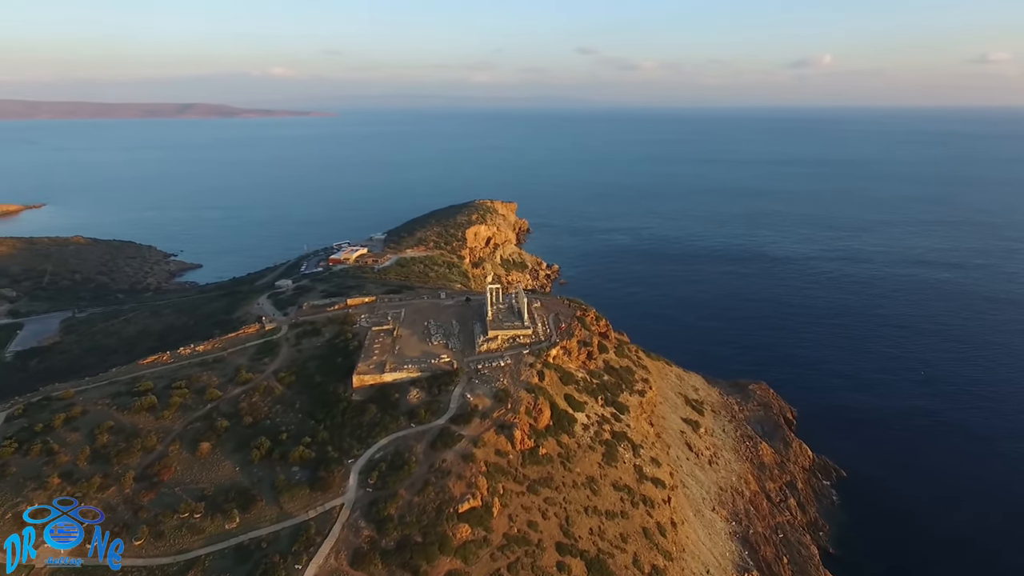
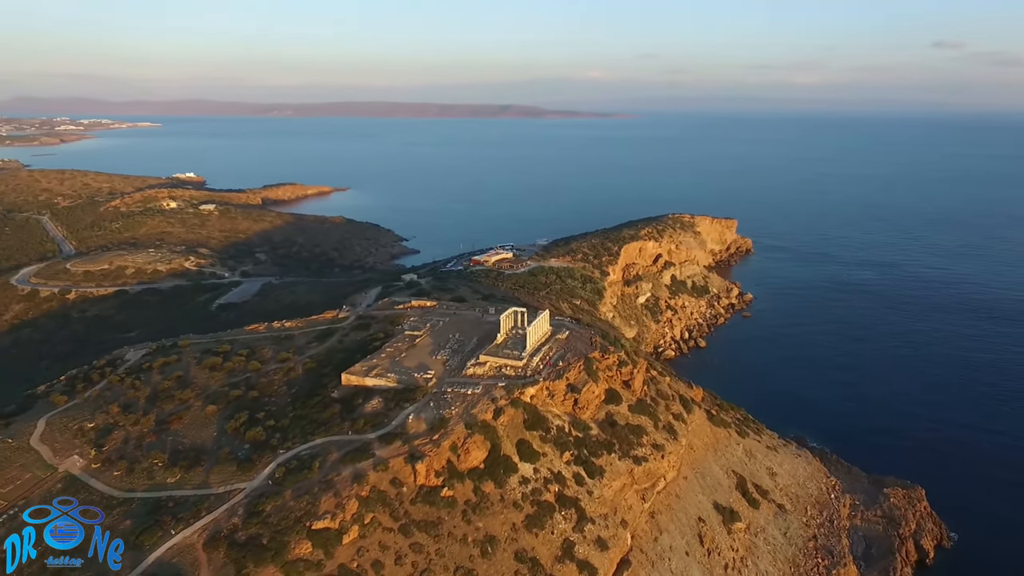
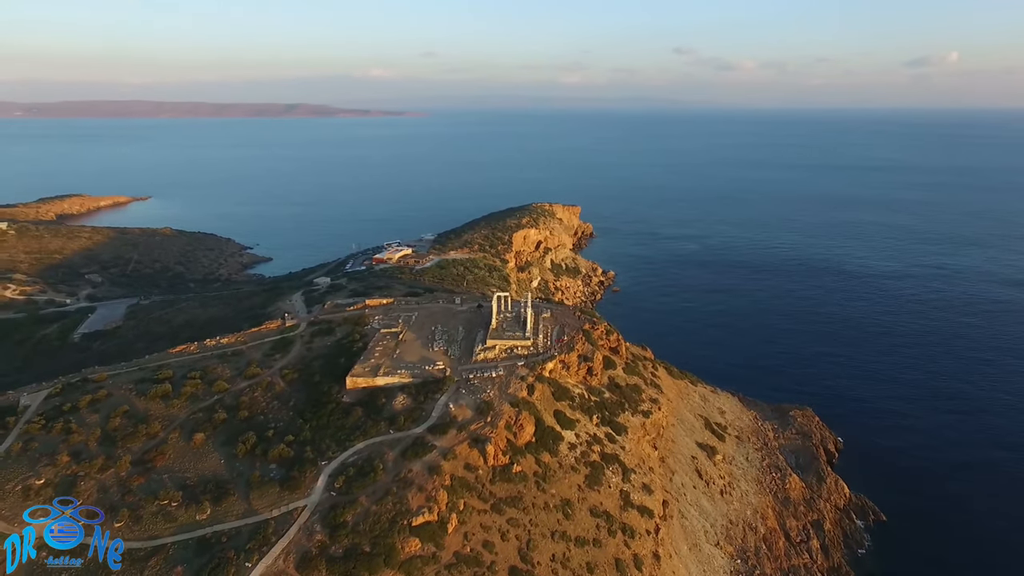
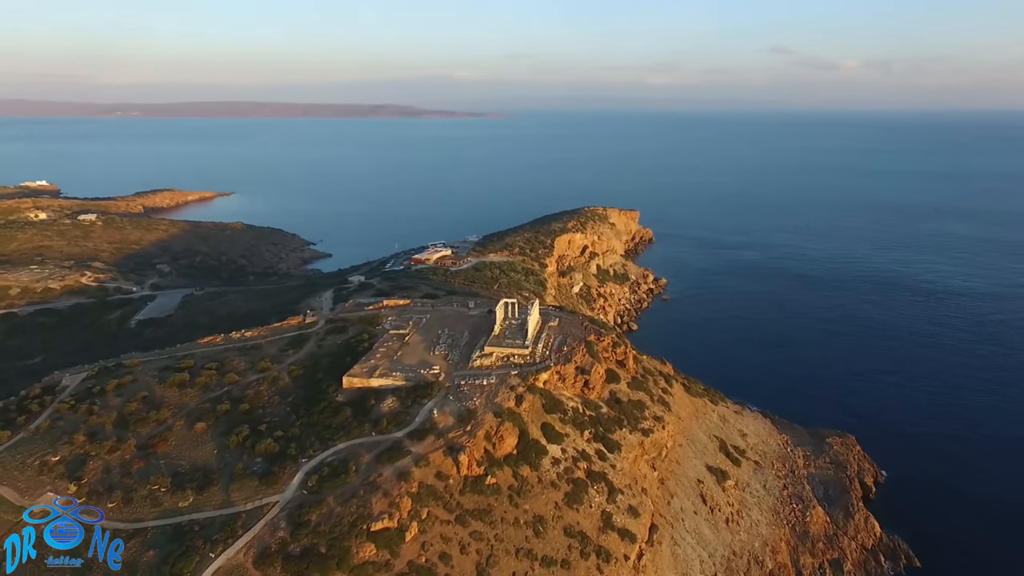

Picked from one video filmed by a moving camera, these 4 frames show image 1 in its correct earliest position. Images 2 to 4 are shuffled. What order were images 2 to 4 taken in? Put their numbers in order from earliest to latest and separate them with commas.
3, 4, 2
